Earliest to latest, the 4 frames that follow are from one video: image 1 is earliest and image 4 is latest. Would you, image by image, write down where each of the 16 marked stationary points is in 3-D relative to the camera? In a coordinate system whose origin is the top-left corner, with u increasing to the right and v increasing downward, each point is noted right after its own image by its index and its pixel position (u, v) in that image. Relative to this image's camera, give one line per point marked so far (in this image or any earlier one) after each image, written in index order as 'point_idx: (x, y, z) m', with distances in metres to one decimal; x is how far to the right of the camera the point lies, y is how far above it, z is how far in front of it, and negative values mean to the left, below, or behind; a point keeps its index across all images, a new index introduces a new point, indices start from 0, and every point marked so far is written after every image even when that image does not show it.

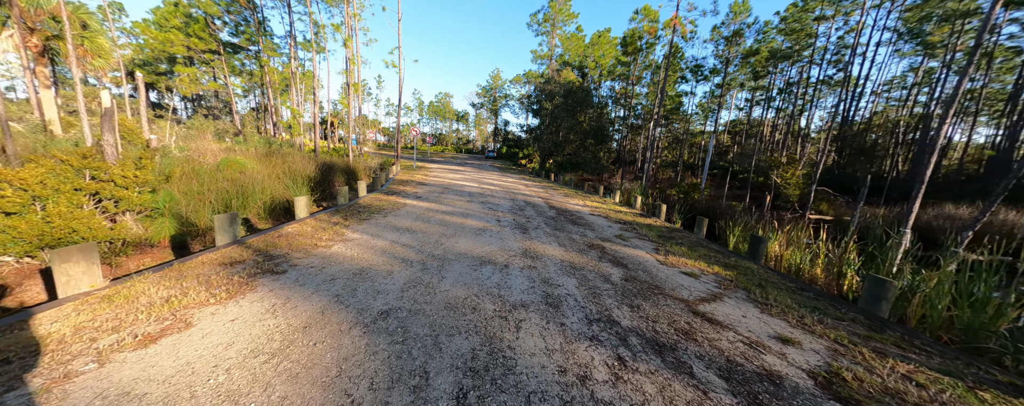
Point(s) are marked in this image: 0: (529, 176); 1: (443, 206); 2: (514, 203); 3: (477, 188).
0: (+1.1, +1.8, +19.0) m
1: (-1.7, -0.1, +7.1) m
2: (0.0, -0.1, +8.2) m
3: (-1.4, +0.5, +11.0) m
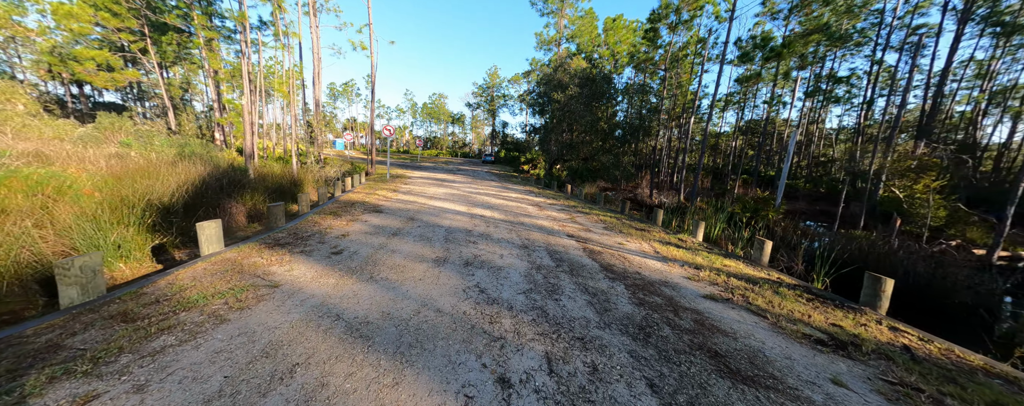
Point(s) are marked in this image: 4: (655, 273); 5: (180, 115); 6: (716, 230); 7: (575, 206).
0: (+1.2, +0.9, +15.0) m
1: (-1.5, -0.9, +3.0) m
2: (+0.2, -0.8, +4.2) m
3: (-1.2, -0.3, +6.9) m
4: (+2.0, -1.0, +4.0) m
5: (-22.0, +5.8, +19.0) m
6: (+4.6, -0.6, +6.5) m
7: (+2.1, -0.1, +9.6) m
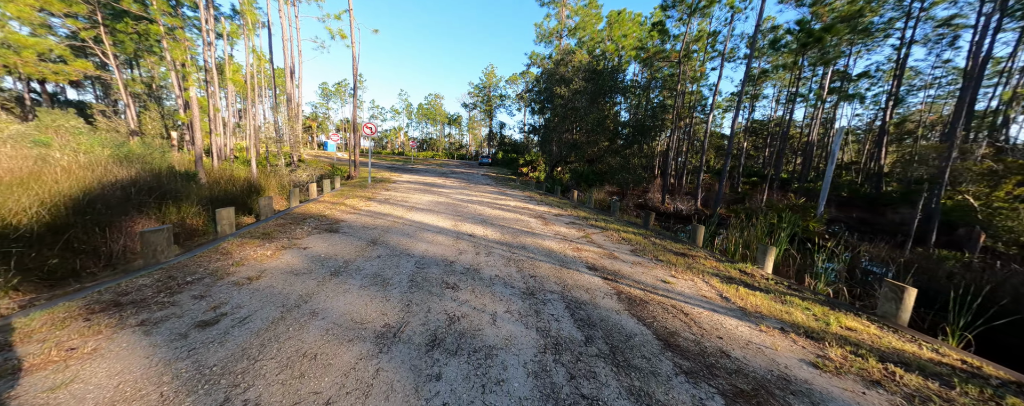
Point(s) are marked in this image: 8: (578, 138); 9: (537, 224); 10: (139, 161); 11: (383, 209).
0: (+1.1, +0.5, +13.3) m
1: (-1.5, -1.1, +1.3) m
2: (+0.2, -1.1, +2.5) m
3: (-1.2, -0.6, +5.3) m
4: (+2.0, -1.2, +2.4) m
5: (-22.2, +5.4, +17.3) m
6: (+4.6, -0.9, +4.9) m
7: (+2.0, -0.4, +8.0) m
8: (+3.7, +3.7, +16.2) m
9: (+0.6, -0.5, +6.9) m
10: (-11.3, +1.3, +8.6) m
11: (-3.4, -0.1, +7.6) m
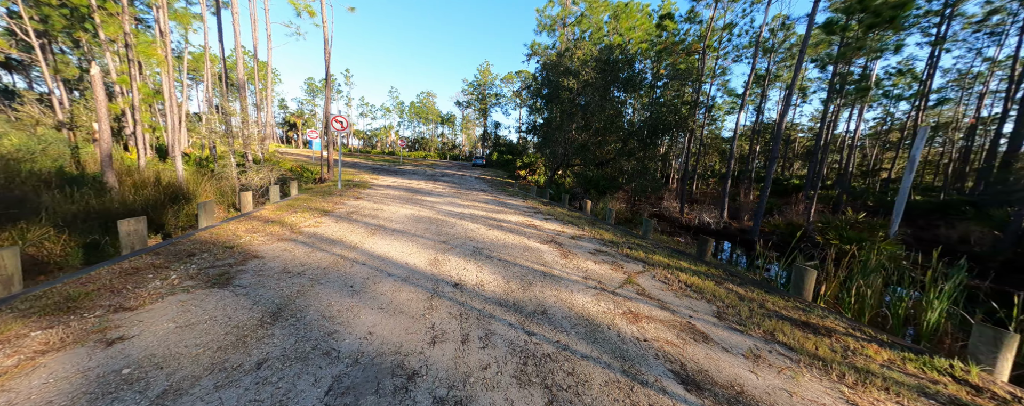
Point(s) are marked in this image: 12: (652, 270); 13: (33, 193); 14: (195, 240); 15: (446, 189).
0: (+1.1, +0.1, +11.3) m
1: (-1.3, -1.5, -0.7) m
2: (+0.4, -1.5, +0.5) m
3: (-1.1, -1.0, +3.2) m
4: (+2.2, -1.6, +0.4) m
5: (-22.3, +5.2, +14.8) m
6: (+4.7, -1.3, +3.0) m
7: (+2.1, -0.8, +6.0) m
8: (+3.6, +3.2, +14.2) m
9: (+0.7, -0.9, +4.9) m
10: (-11.2, +1.0, +6.3) m
11: (-3.3, -0.5, +5.4) m
12: (+2.2, -1.0, +4.5) m
13: (-8.8, +0.3, +5.2) m
14: (-4.7, -0.5, +4.2) m
15: (-2.9, +0.6, +12.5) m
